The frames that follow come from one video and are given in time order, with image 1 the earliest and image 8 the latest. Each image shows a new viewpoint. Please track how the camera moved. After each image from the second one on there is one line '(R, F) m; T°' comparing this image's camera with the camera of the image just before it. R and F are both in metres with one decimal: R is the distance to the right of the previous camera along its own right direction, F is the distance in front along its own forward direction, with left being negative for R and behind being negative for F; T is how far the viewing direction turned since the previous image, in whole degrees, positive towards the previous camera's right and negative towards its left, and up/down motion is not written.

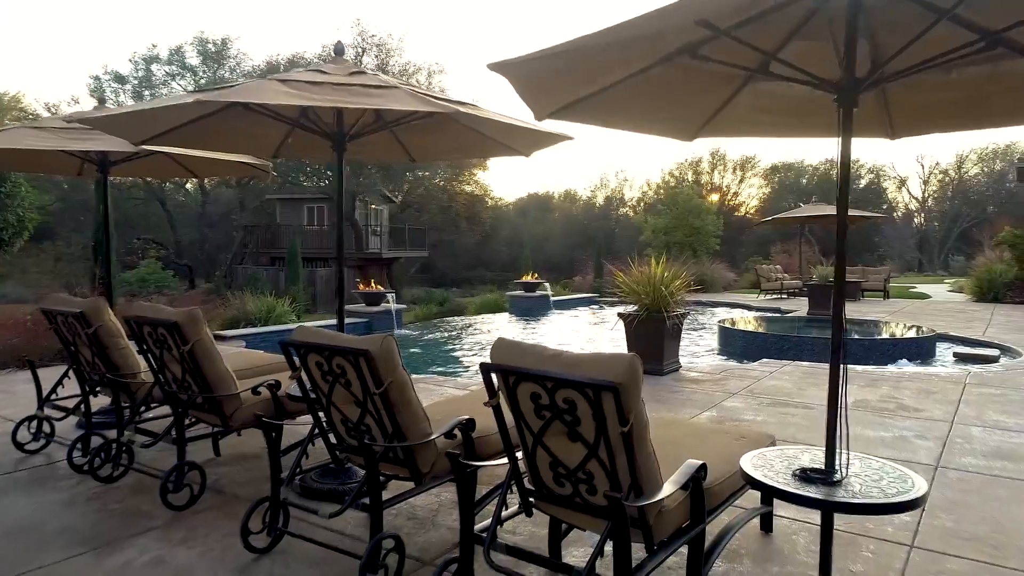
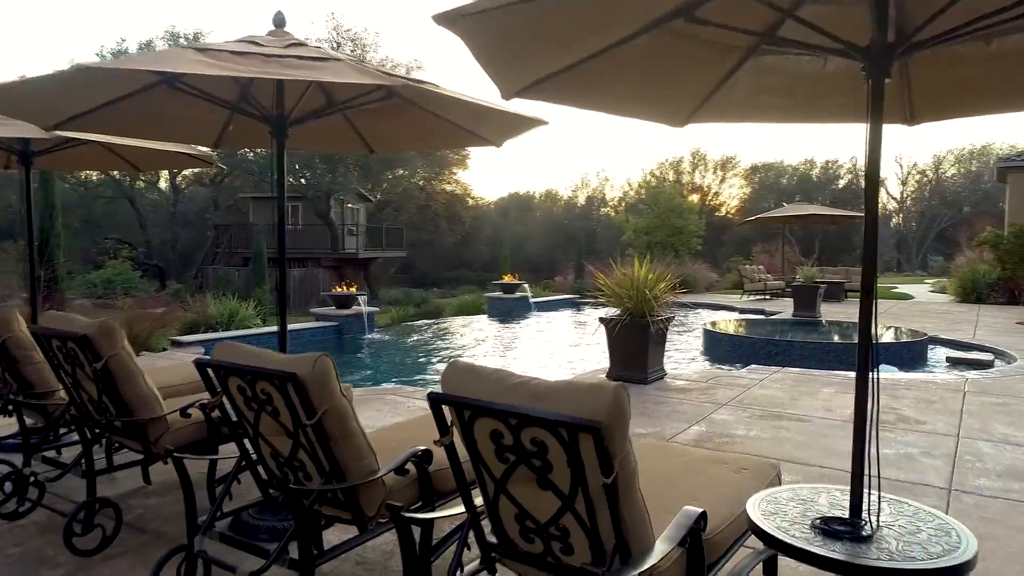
(+0.1, +0.4) m; +1°
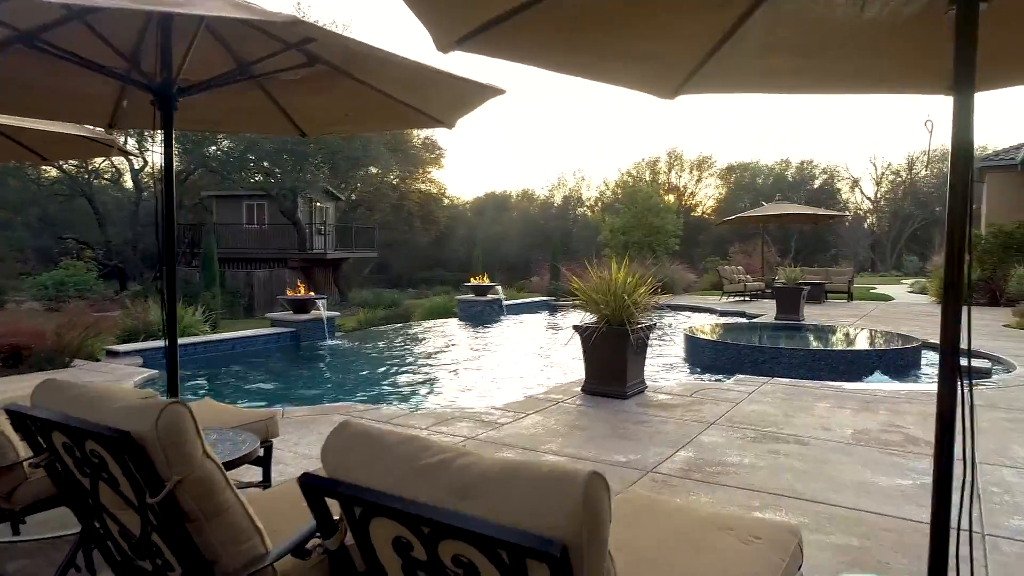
(+0.1, +0.6) m; +2°
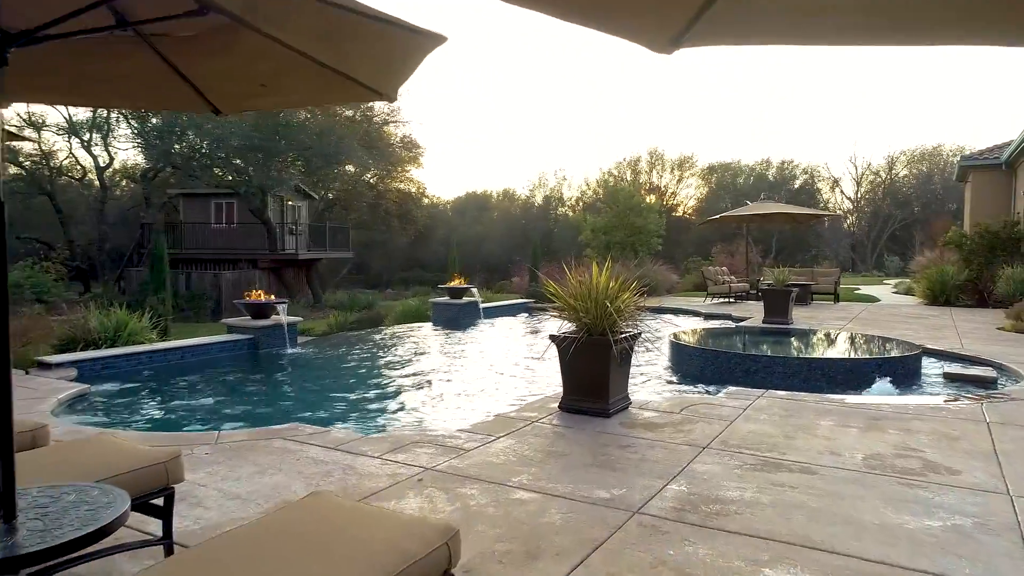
(+0.1, +0.6) m; +1°
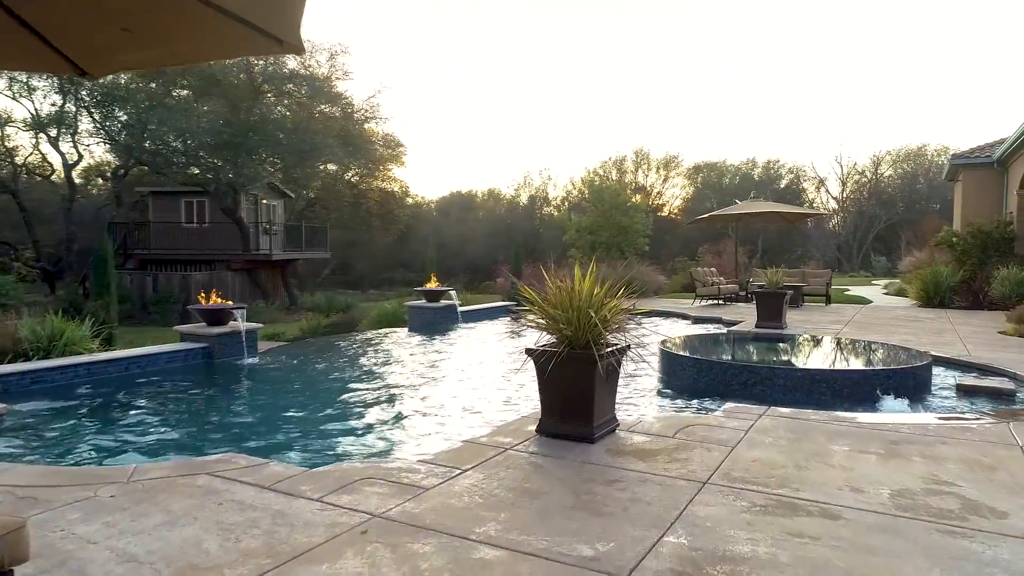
(+0.1, +0.7) m; +1°
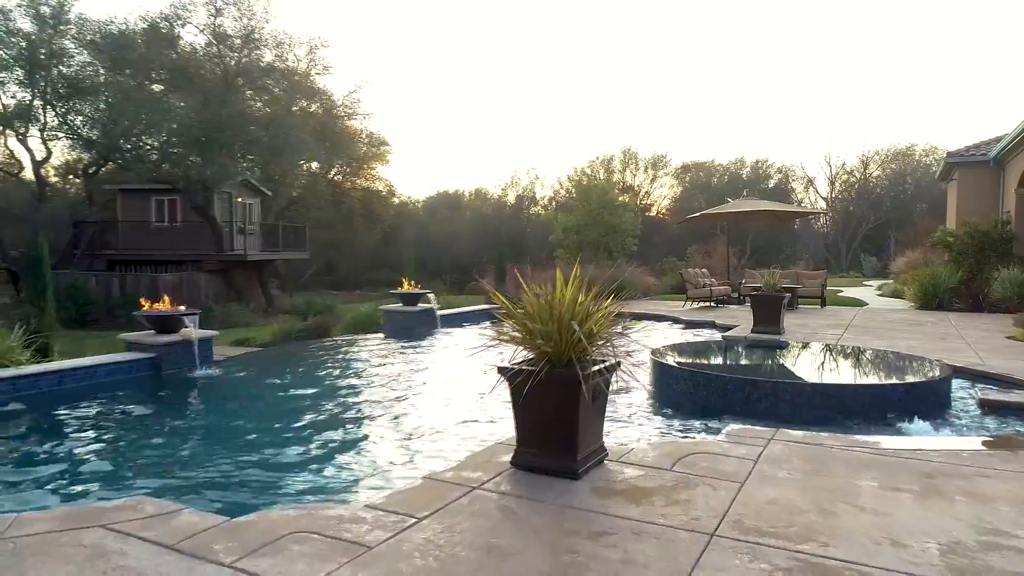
(+0.1, +0.7) m; +1°
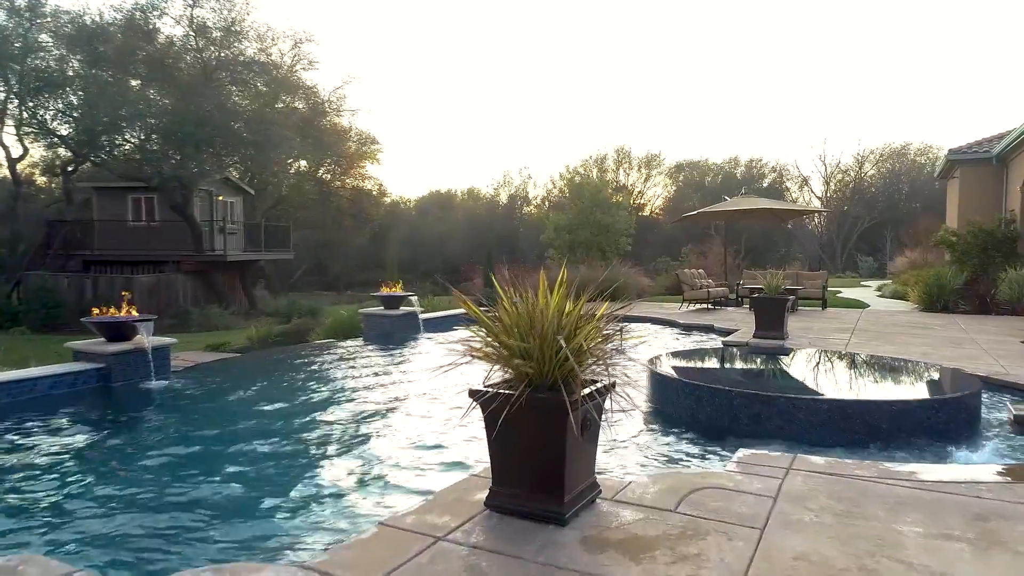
(+0.1, +0.6) m; +1°
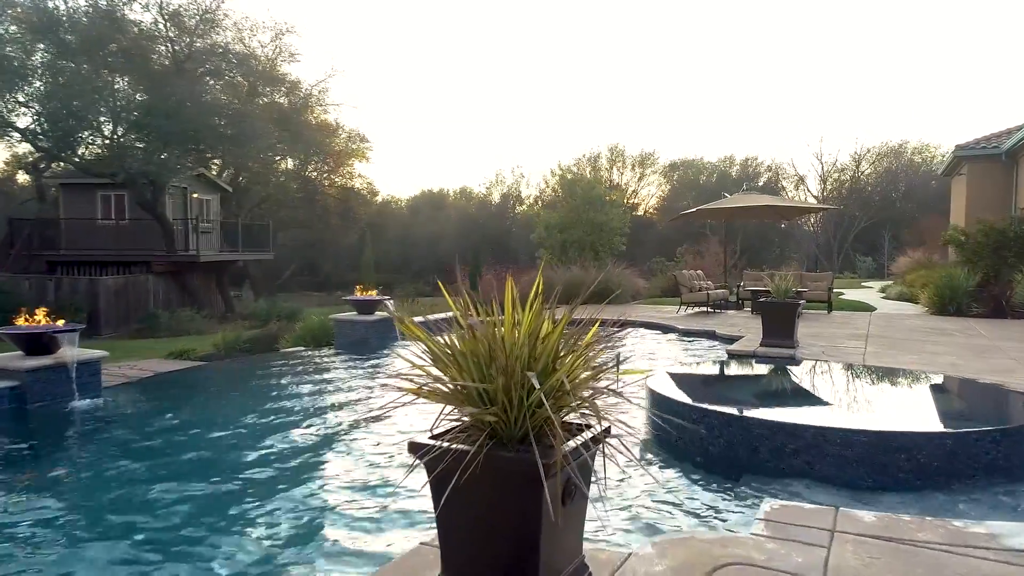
(+0.1, +0.9) m; 0°
